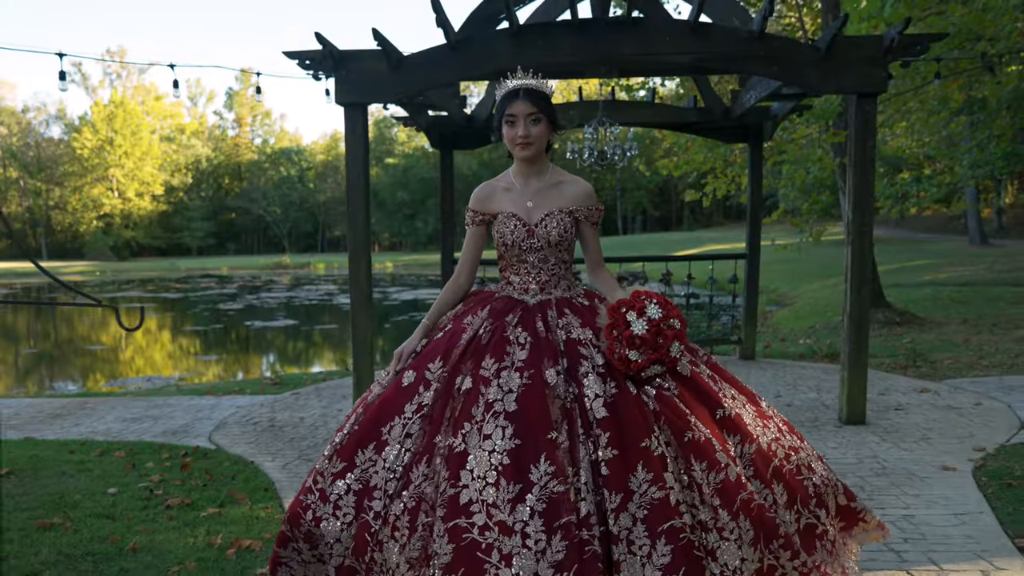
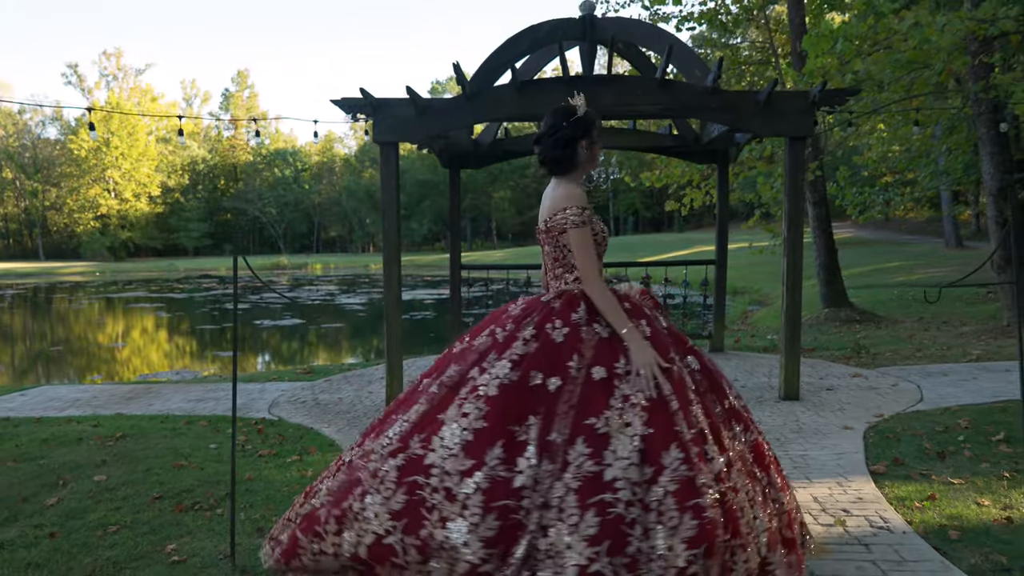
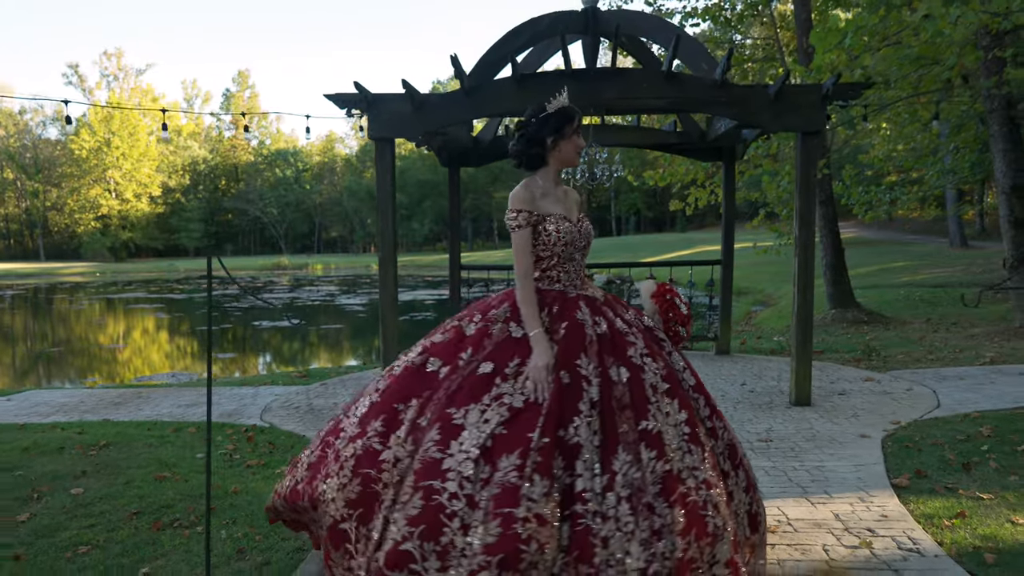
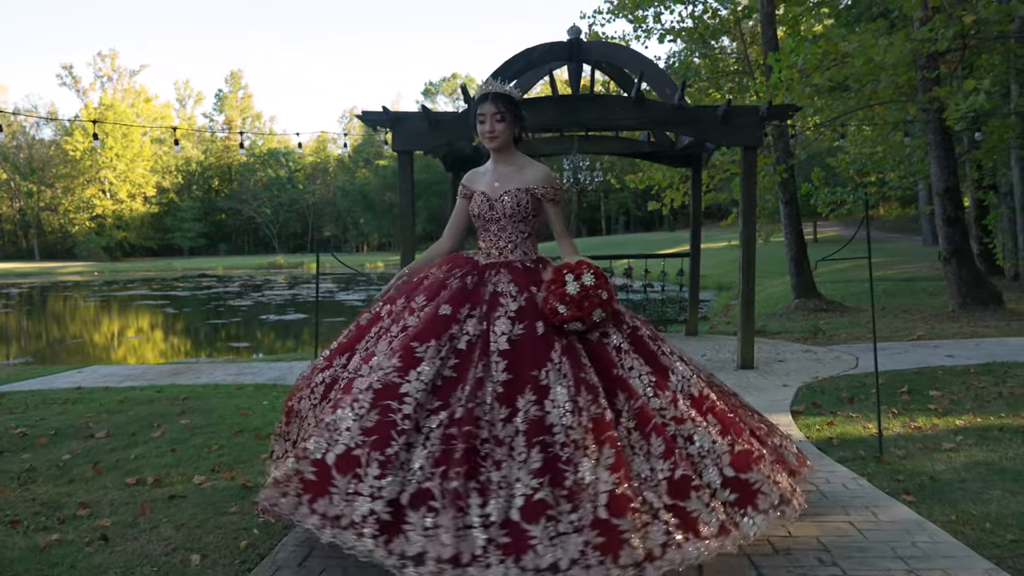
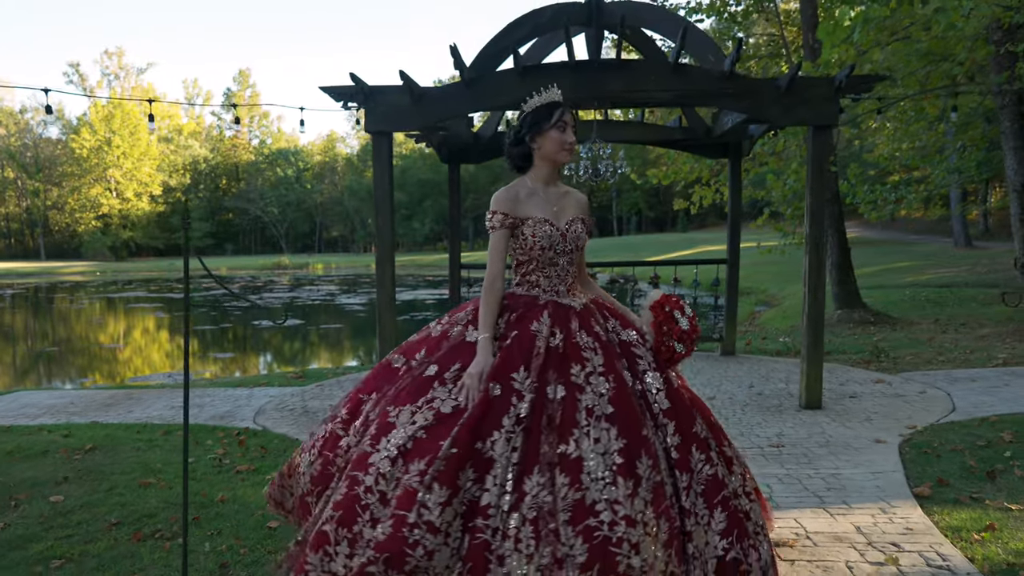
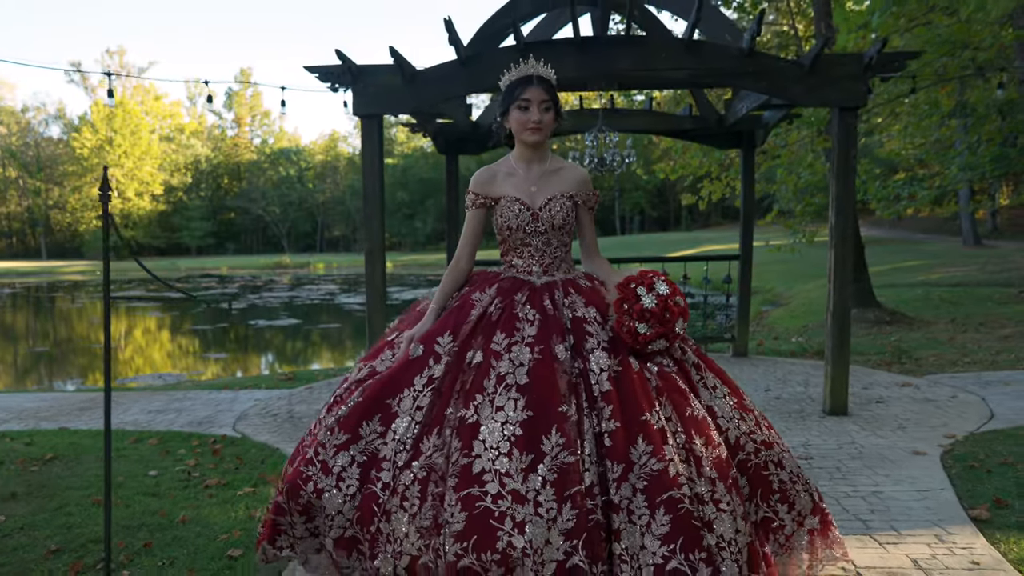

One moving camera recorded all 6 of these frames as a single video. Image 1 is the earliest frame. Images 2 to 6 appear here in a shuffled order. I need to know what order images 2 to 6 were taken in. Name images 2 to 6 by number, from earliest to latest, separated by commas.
6, 5, 3, 2, 4
